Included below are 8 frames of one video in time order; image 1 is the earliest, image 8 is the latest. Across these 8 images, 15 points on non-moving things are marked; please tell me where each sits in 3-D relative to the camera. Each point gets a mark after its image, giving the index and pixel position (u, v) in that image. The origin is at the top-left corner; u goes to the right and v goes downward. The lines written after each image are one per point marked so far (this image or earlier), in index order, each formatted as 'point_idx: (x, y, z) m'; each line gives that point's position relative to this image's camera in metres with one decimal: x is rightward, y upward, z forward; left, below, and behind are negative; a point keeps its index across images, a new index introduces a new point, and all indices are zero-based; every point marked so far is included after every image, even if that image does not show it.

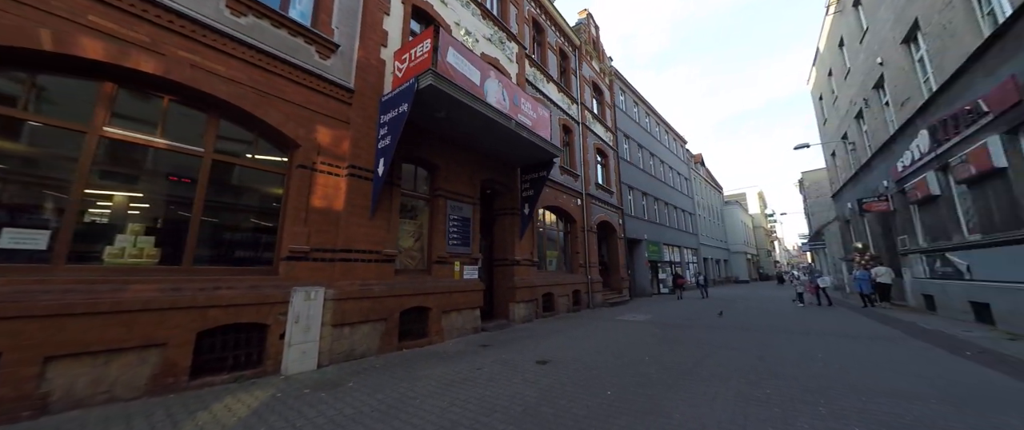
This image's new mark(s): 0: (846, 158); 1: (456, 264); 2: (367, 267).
0: (+17.3, +3.0, +16.6) m
1: (-1.5, -1.4, +8.7) m
2: (-3.1, -1.1, +6.7) m
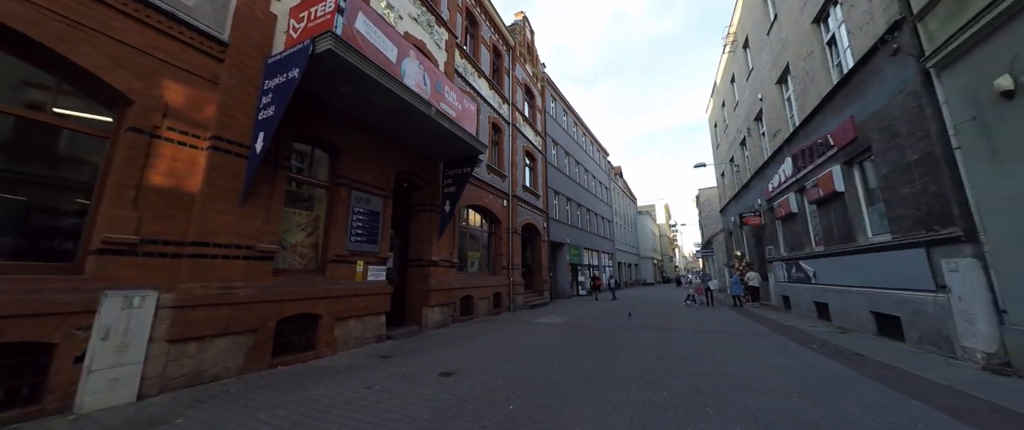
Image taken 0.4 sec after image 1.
0: (+13.3, +2.2, +19.3) m
1: (-3.6, -1.2, +7.6) m
2: (-4.7, -0.8, +5.4) m
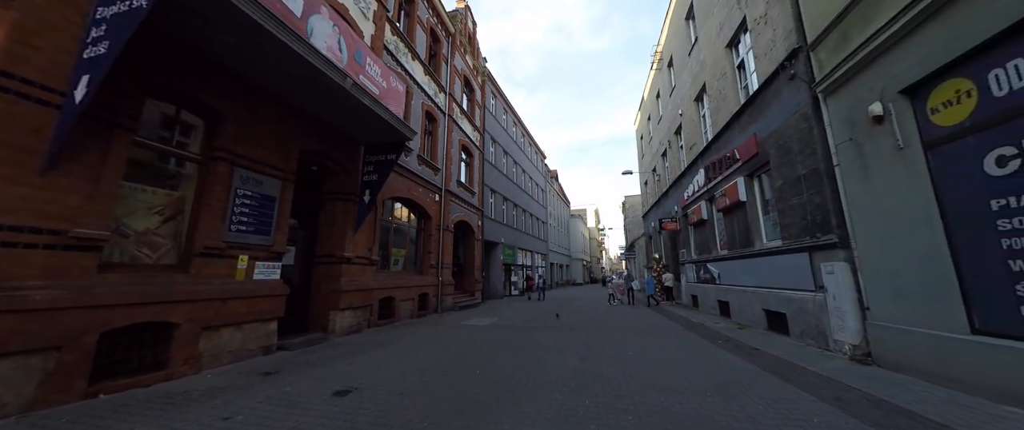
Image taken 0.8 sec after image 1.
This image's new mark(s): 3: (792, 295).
0: (+9.2, +1.8, +20.9) m
1: (-5.2, -0.9, +6.2) m
2: (-5.8, -0.5, +3.8) m
3: (+6.2, -1.8, +7.0) m
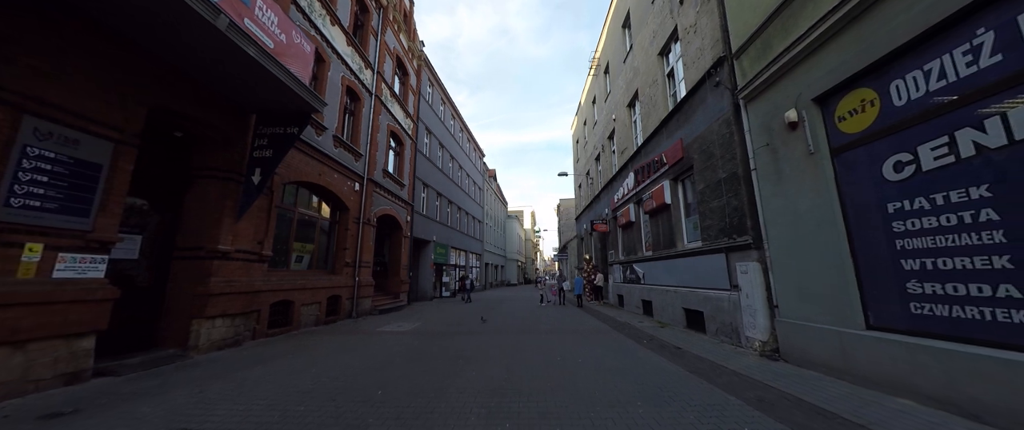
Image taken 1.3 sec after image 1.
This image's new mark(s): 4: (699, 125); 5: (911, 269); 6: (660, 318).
0: (+5.0, +1.7, +21.6) m
1: (-6.5, -0.5, +4.3) m
2: (-6.6, -0.1, +1.8) m
3: (+4.5, -1.8, +7.3) m
4: (+4.6, +2.2, +7.9) m
5: (+4.7, -0.6, +3.7) m
6: (+4.5, -3.2, +9.7) m
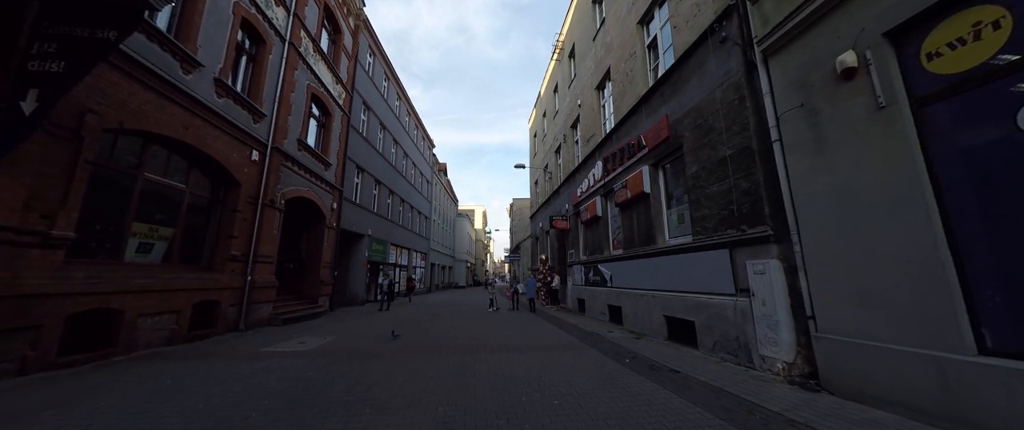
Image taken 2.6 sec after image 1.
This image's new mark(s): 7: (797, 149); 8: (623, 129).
0: (+2.0, +1.9, +20.1) m
1: (-6.8, +0.2, +1.3) m
2: (-6.5, +0.6, -1.2) m
3: (+3.6, -1.6, +5.9) m
4: (+3.7, +2.5, +6.6) m
5: (+4.3, -0.4, +2.4) m
6: (+3.2, -2.9, +8.3) m
7: (+3.9, +0.9, +4.4) m
8: (+3.4, +2.6, +9.6) m
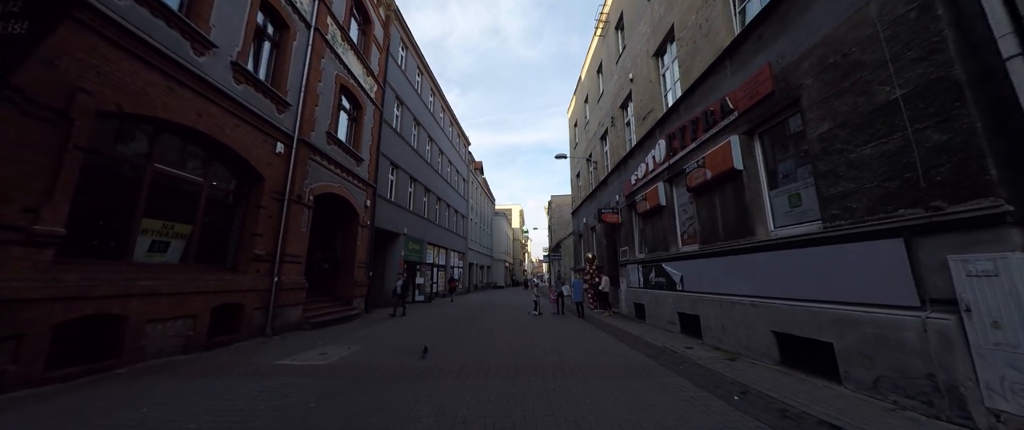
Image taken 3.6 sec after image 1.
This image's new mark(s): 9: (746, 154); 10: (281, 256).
0: (+4.3, +2.2, +18.4) m
1: (-6.5, +0.3, +0.7) m
2: (-6.5, +0.7, -1.8) m
3: (+4.4, -1.2, +4.1) m
4: (+4.5, +2.8, +4.7) m
5: (+4.6, -0.1, +0.5) m
6: (+4.3, -2.6, +6.5) m
7: (+4.5, +1.2, +2.6) m
8: (+4.5, +2.9, +7.8) m
9: (+4.5, +1.2, +6.2) m
10: (-6.2, -1.1, +8.6) m
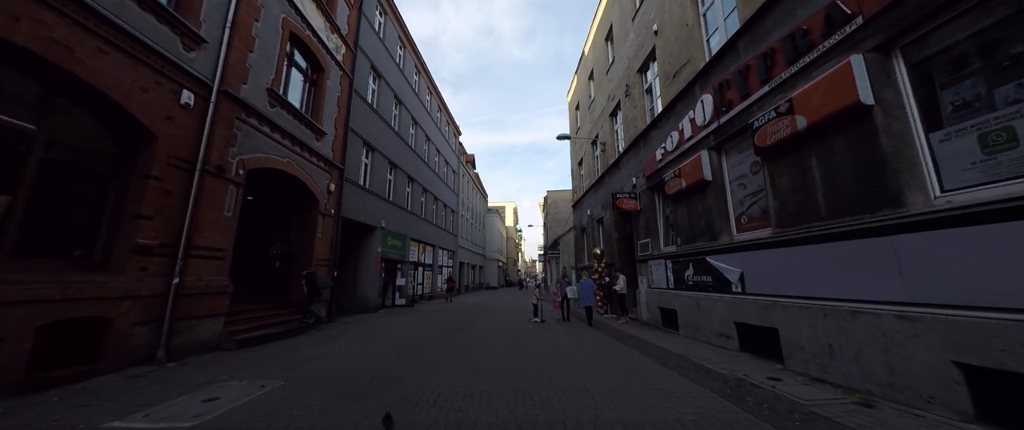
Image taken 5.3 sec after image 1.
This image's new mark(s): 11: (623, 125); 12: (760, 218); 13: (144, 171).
0: (+4.1, +2.6, +16.2) m
1: (-6.3, +0.8, -1.8) m
2: (-6.3, +1.2, -4.3) m
3: (+4.4, -0.8, +1.9) m
4: (+4.5, +3.3, +2.6) m
5: (+4.8, +0.4, -1.7) m
6: (+4.3, -2.1, +4.3) m
7: (+4.6, +1.7, +0.4) m
8: (+4.5, +3.4, +5.6) m
9: (+4.6, +1.7, +4.0) m
10: (-6.3, -0.6, +6.2) m
11: (+4.3, +3.4, +12.2) m
12: (+4.4, 0.0, +5.8) m
13: (-6.5, +0.8, +5.6) m
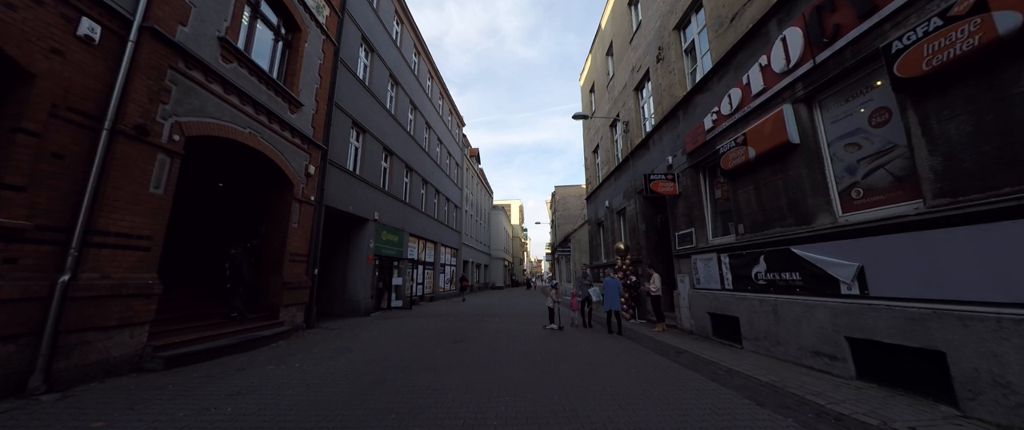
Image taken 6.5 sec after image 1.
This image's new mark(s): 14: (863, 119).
0: (+4.5, +3.0, +14.4) m
1: (-6.2, +1.2, -3.4) m
2: (-6.2, +1.6, -5.9) m
3: (+4.6, -0.4, +0.1) m
4: (+4.8, +3.7, +0.8) m
5: (+4.9, +0.8, -3.5) m
6: (+4.5, -1.7, +2.5) m
7: (+4.8, +2.1, -1.4) m
8: (+4.7, +3.8, +3.8) m
9: (+4.8, +2.1, +2.2) m
10: (-6.0, -0.3, +4.5) m
11: (+4.6, +3.8, +10.4) m
12: (+4.7, +0.4, +4.0) m
13: (-6.2, +1.2, +3.9) m
14: (+4.8, +1.3, +4.4) m
